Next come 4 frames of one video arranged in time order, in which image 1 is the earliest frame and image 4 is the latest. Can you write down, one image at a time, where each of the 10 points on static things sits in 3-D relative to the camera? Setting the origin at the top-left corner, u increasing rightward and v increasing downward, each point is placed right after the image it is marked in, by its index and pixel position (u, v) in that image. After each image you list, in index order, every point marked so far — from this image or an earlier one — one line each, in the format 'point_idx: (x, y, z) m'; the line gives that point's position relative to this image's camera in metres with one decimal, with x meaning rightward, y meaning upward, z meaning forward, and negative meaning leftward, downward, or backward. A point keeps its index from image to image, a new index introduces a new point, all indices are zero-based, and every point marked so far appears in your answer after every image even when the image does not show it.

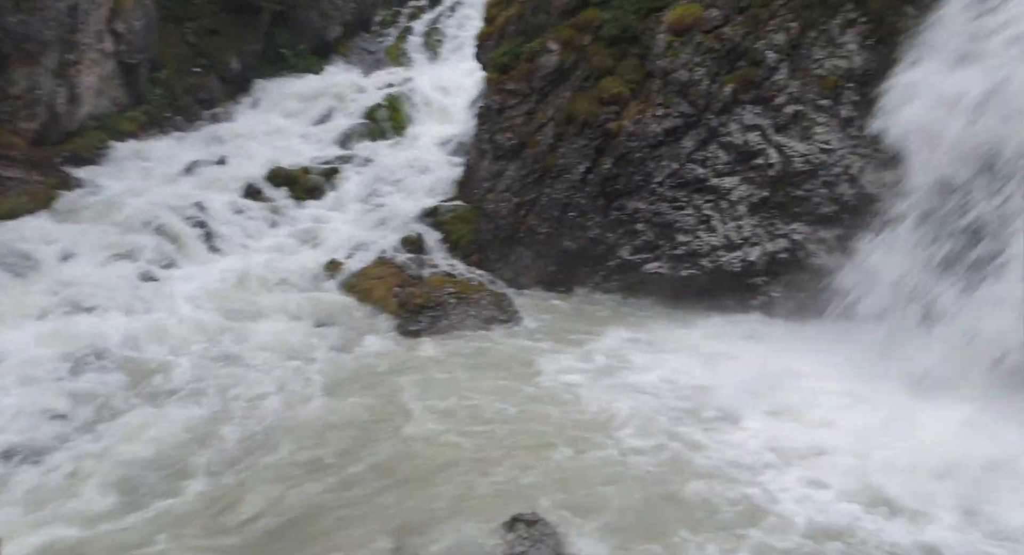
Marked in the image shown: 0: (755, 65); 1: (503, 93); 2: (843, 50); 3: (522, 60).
0: (+3.4, +3.2, +9.9) m
1: (-0.3, +3.3, +11.5) m
2: (+4.5, +3.3, +9.5) m
3: (0.0, +3.8, +11.4) m
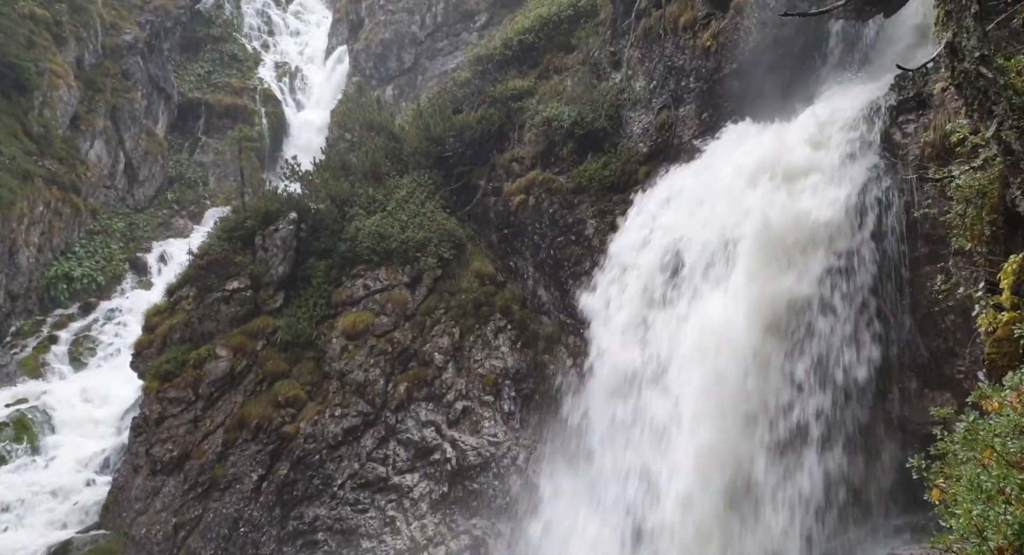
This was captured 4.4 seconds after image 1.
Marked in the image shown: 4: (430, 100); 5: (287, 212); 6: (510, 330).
0: (-1.4, -1.5, +10.6) m
1: (-5.5, -1.9, +10.3) m
2: (-0.3, -1.2, +10.8) m
3: (-5.2, -1.4, +10.6) m
4: (-1.8, +3.9, +14.8) m
5: (-4.0, +1.2, +11.7) m
6: (-0.1, -0.9, +11.1) m
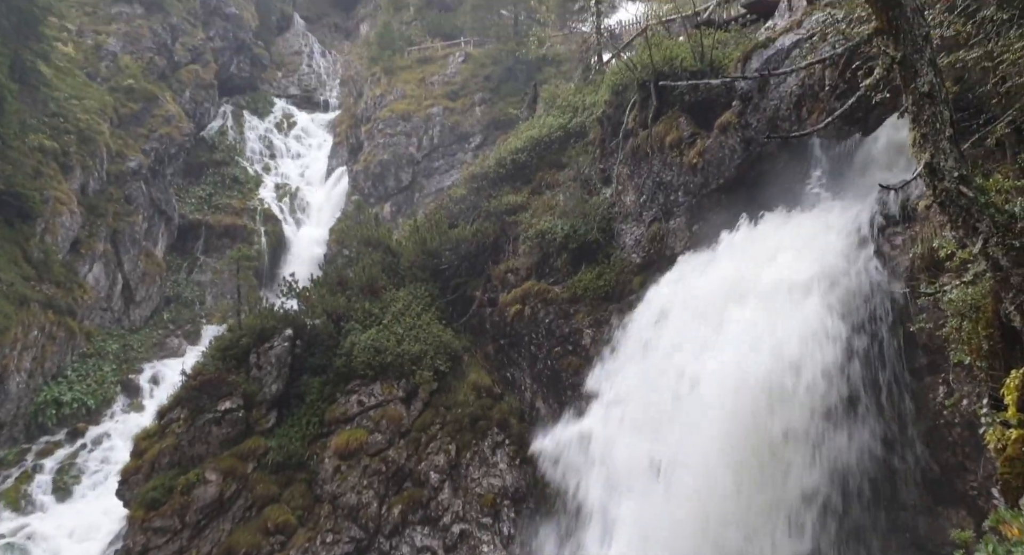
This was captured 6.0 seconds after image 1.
0: (-1.5, -3.3, +10.2) m
1: (-5.5, -3.8, +9.9) m
2: (-0.3, -3.1, +10.5) m
3: (-5.3, -3.3, +10.2) m
4: (-2.0, +1.5, +15.1) m
5: (-4.1, -0.9, +11.7) m
6: (-0.1, -2.8, +10.8) m
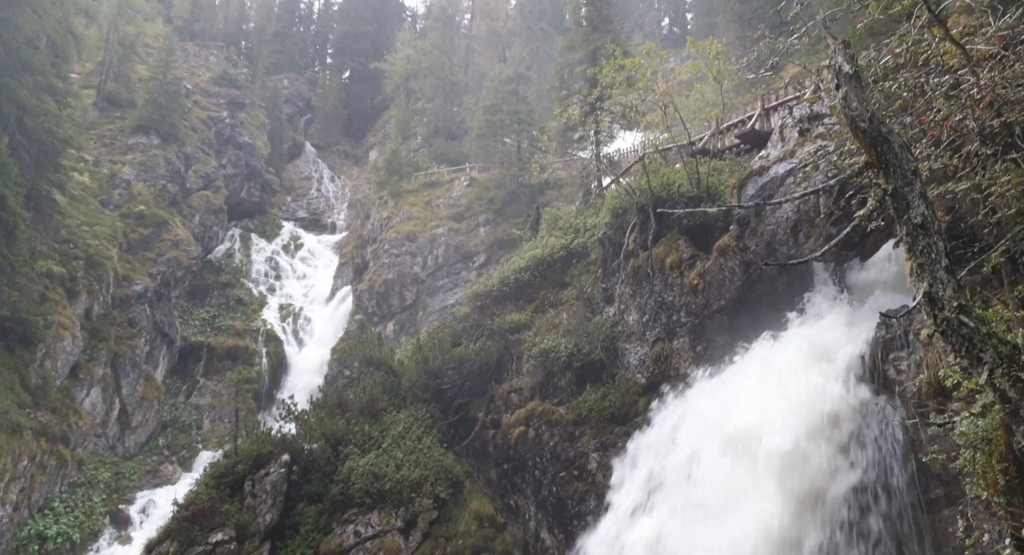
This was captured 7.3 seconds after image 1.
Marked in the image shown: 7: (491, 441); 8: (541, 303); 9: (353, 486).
0: (-1.4, -5.2, +9.7) m
1: (-5.4, -5.6, +9.3) m
2: (-0.2, -5.0, +9.9) m
3: (-5.2, -5.2, +9.6) m
4: (-1.9, -1.1, +15.1) m
5: (-4.0, -3.0, +11.4) m
6: (0.0, -4.8, +10.3) m
7: (-0.4, -3.0, +12.2) m
8: (+0.6, -0.4, +14.4) m
9: (-2.6, -3.4, +11.0) m
